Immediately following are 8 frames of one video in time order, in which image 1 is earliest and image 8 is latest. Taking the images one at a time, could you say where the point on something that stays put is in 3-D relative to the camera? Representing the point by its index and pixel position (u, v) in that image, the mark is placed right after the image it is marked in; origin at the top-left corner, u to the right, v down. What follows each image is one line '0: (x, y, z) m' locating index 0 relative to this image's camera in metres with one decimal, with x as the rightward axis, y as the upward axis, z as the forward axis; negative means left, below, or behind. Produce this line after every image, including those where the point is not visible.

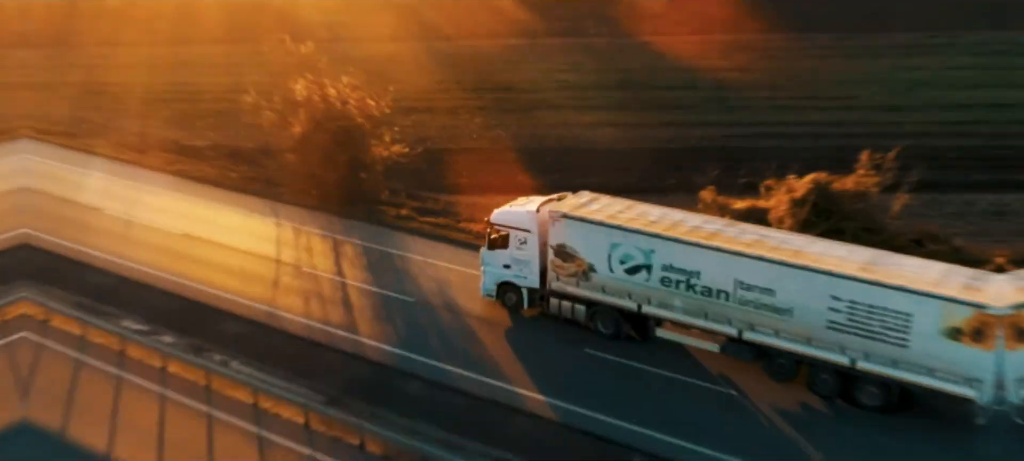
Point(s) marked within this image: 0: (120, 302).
0: (-7.0, -1.3, +16.9) m
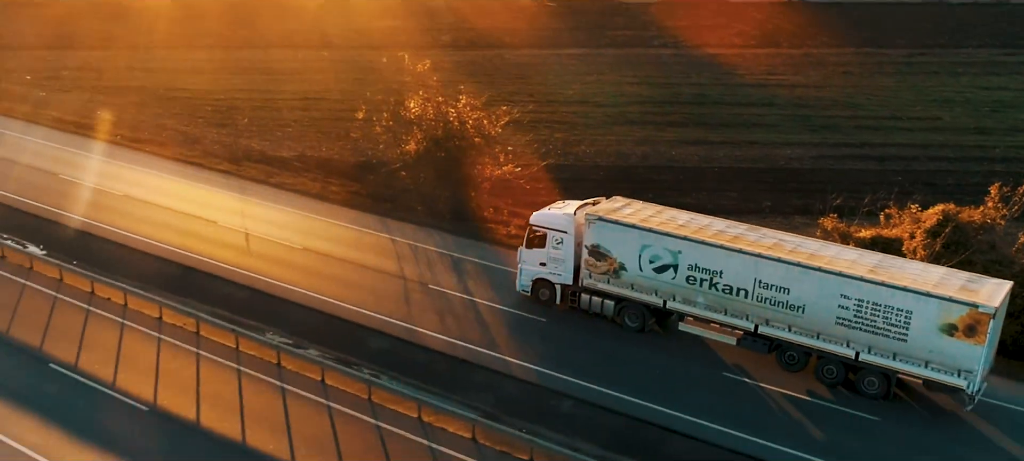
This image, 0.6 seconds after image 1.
0: (-4.7, -1.6, +17.3) m
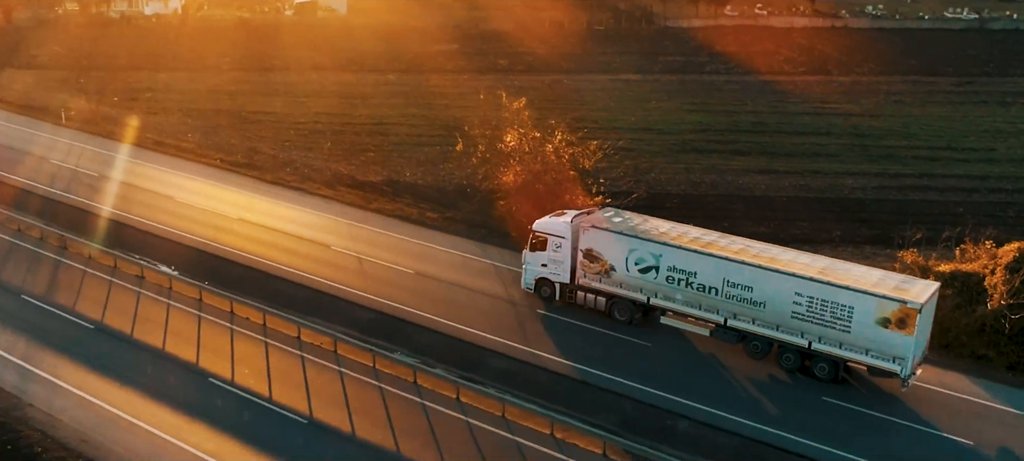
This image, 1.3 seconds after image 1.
0: (-2.5, -2.1, +19.0) m
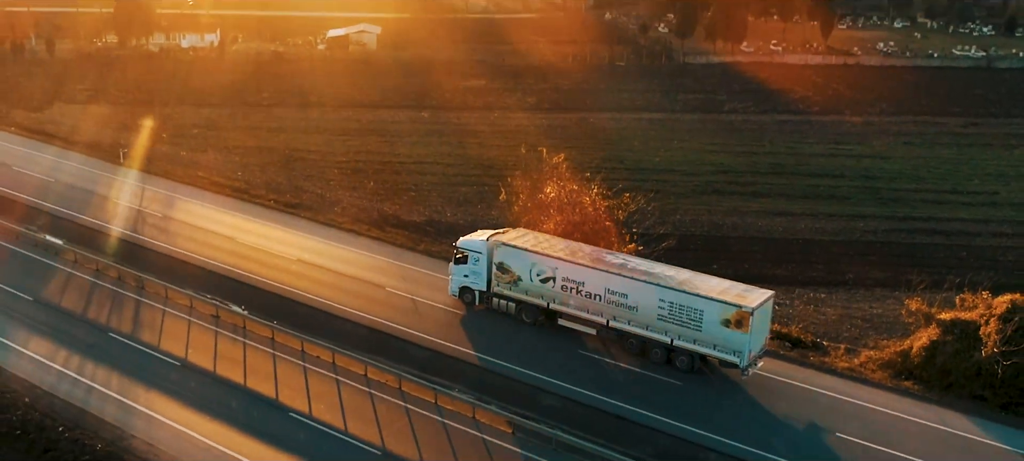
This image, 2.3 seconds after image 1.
0: (-1.5, -3.2, +21.1) m
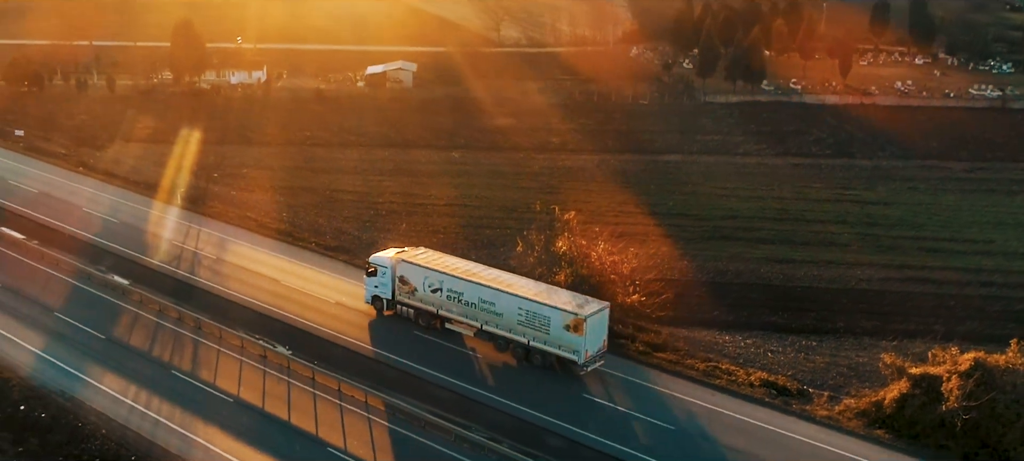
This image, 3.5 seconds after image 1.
0: (-1.2, -4.7, +23.8) m
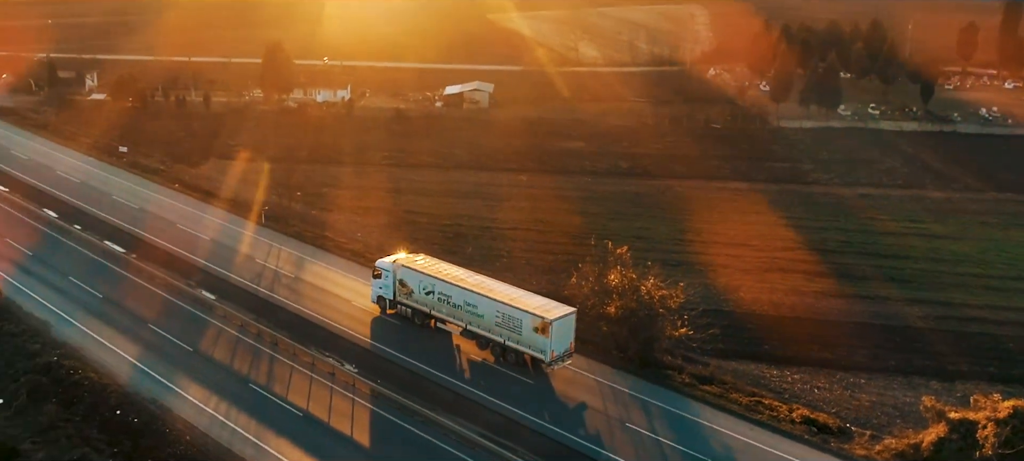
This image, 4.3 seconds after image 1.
0: (0.0, -5.6, +25.3) m
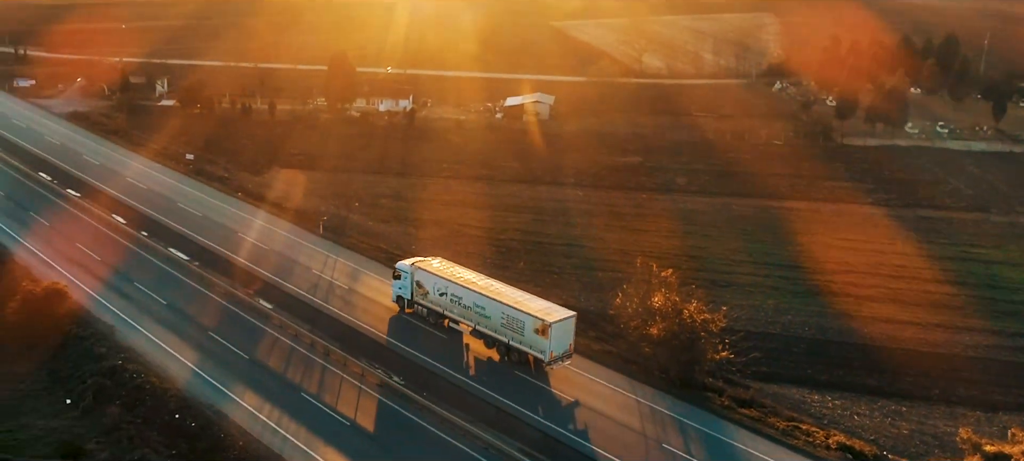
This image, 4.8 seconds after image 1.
0: (+1.0, -6.2, +25.9) m
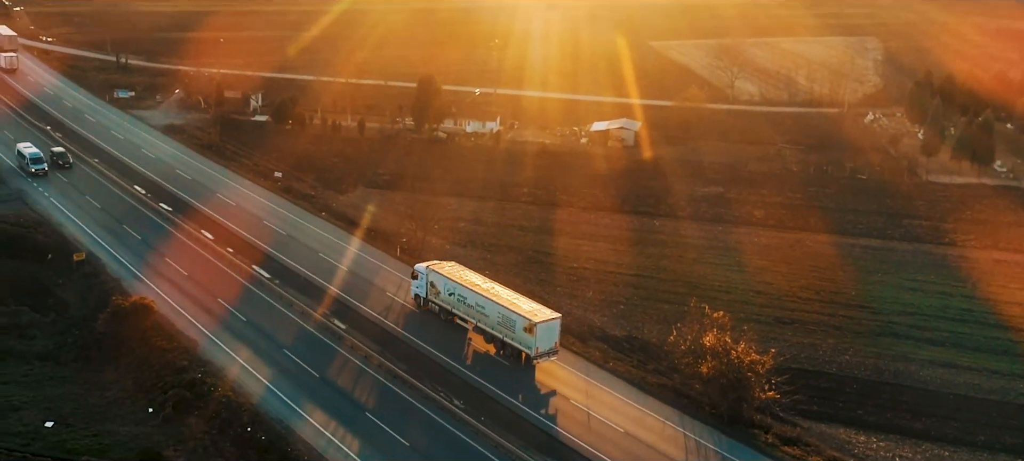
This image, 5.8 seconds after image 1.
0: (+2.3, -7.3, +27.1) m
